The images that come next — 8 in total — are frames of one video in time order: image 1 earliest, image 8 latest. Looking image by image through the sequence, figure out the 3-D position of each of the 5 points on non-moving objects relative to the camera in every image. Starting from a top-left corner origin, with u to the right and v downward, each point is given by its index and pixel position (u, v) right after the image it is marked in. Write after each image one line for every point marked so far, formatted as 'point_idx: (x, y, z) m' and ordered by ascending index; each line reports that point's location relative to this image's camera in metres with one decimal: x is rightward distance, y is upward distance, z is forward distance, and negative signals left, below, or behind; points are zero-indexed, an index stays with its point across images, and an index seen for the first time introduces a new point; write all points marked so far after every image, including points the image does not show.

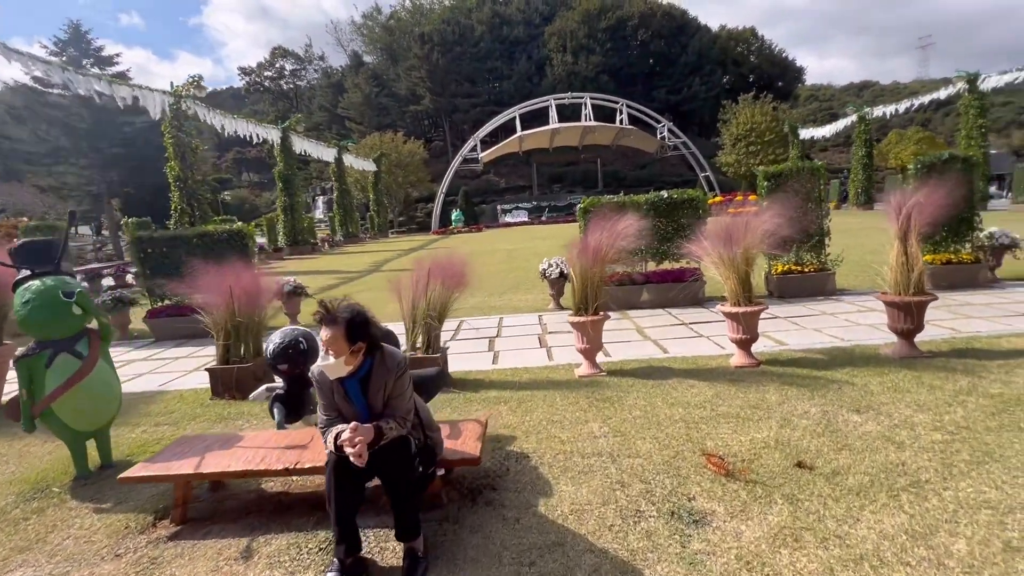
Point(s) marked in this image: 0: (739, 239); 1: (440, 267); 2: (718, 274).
0: (+1.6, +0.3, +3.3) m
1: (-0.5, +0.1, +3.3) m
2: (+1.5, +0.1, +3.4) m
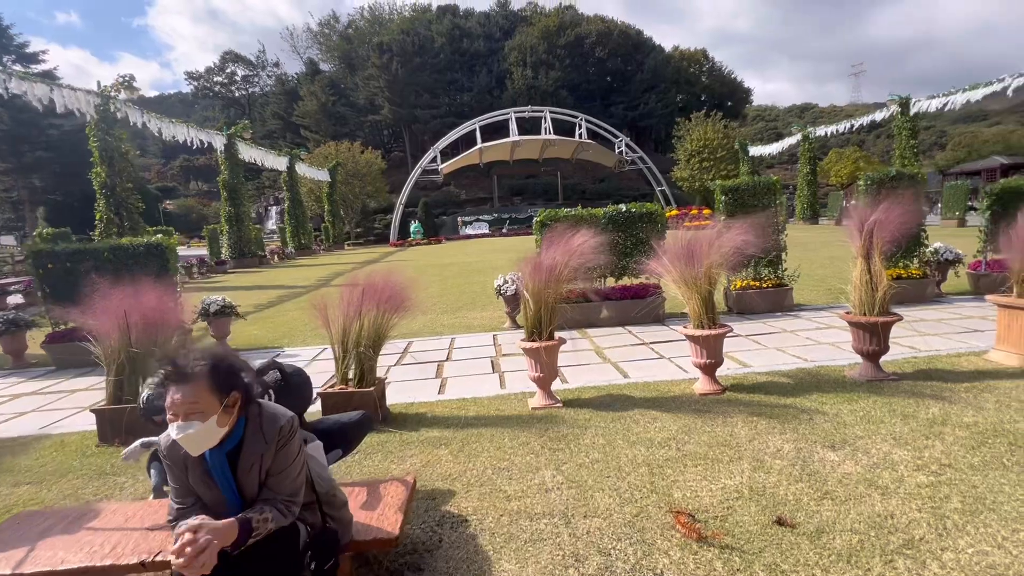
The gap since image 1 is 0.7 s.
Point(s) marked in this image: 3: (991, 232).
0: (+1.2, +0.2, +3.1) m
1: (-0.8, 0.0, +2.9) m
2: (+1.1, 0.0, +3.2) m
3: (+5.8, +0.7, +5.8) m
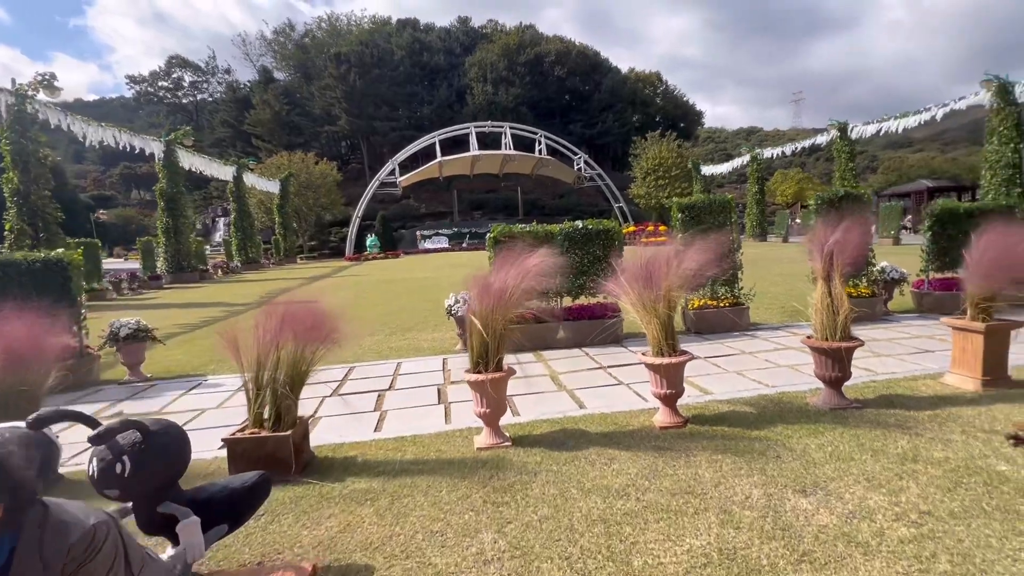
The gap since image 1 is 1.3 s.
0: (+0.9, +0.1, +2.9) m
1: (-1.2, -0.2, +2.5) m
2: (+0.8, -0.2, +3.0) m
3: (+5.3, +0.5, +5.9) m
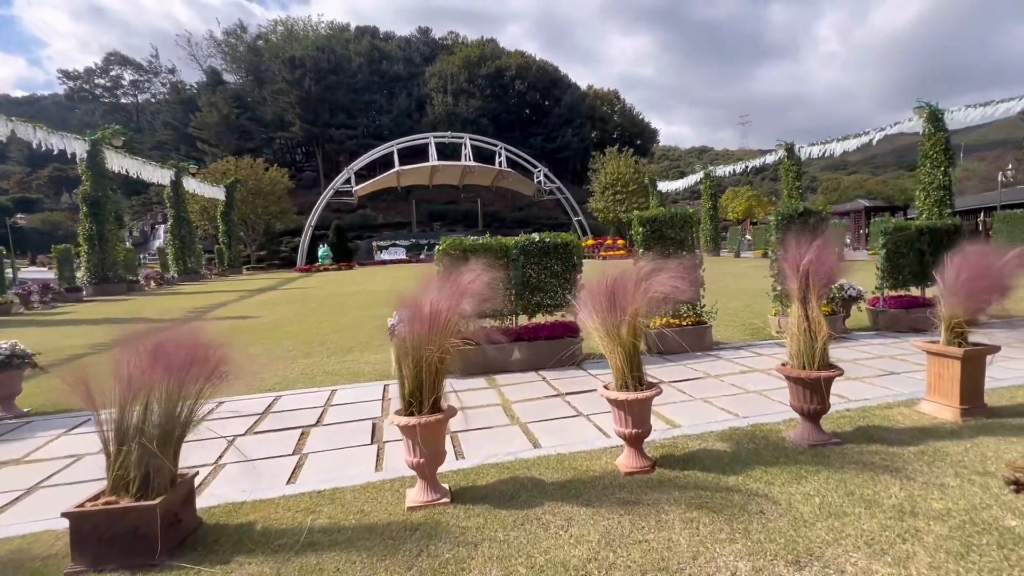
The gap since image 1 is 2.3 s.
0: (+0.6, -0.1, +2.5) m
1: (-1.4, -0.3, +2.0) m
2: (+0.5, -0.3, +2.6) m
3: (+4.7, +0.2, +5.9) m
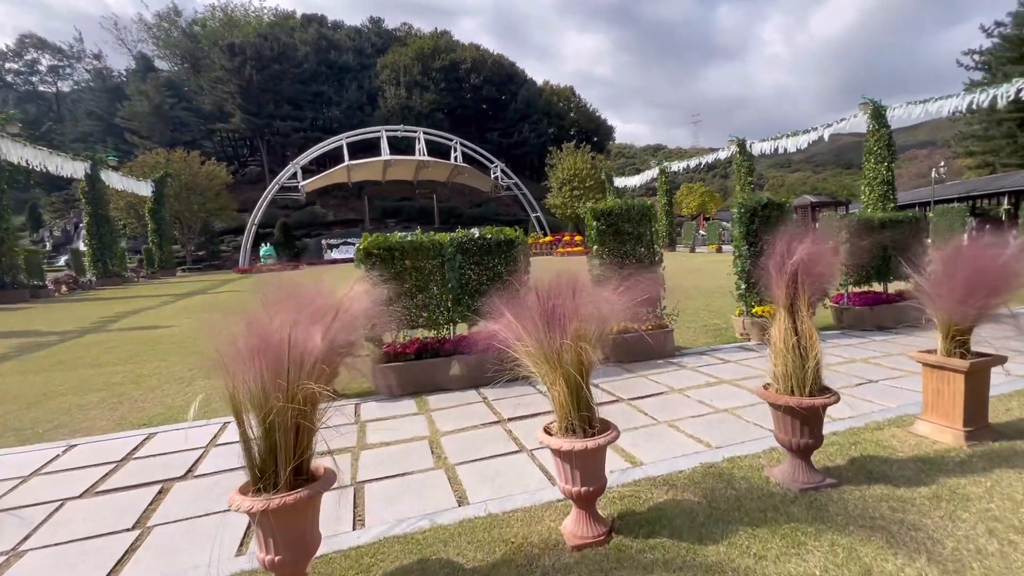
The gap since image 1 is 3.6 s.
0: (+0.2, -0.1, +1.9) m
1: (-1.7, -0.3, +1.2) m
2: (+0.1, -0.4, +2.0) m
3: (+4.0, +0.3, +5.6) m
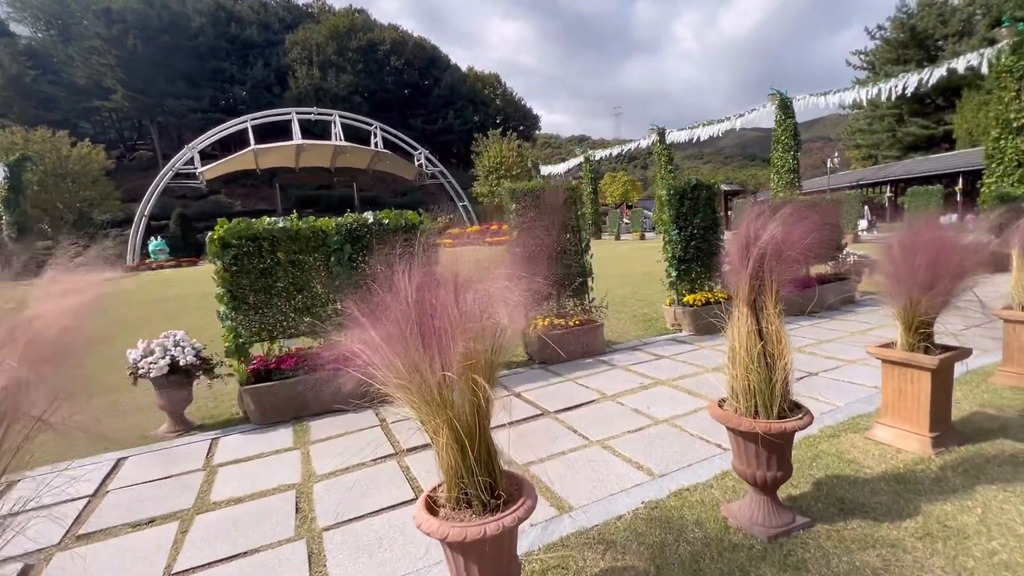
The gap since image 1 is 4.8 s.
0: (-0.2, -0.1, +1.2) m
1: (-2.0, -0.4, +0.3) m
2: (-0.3, -0.4, +1.3) m
3: (+3.1, +0.5, +5.5) m
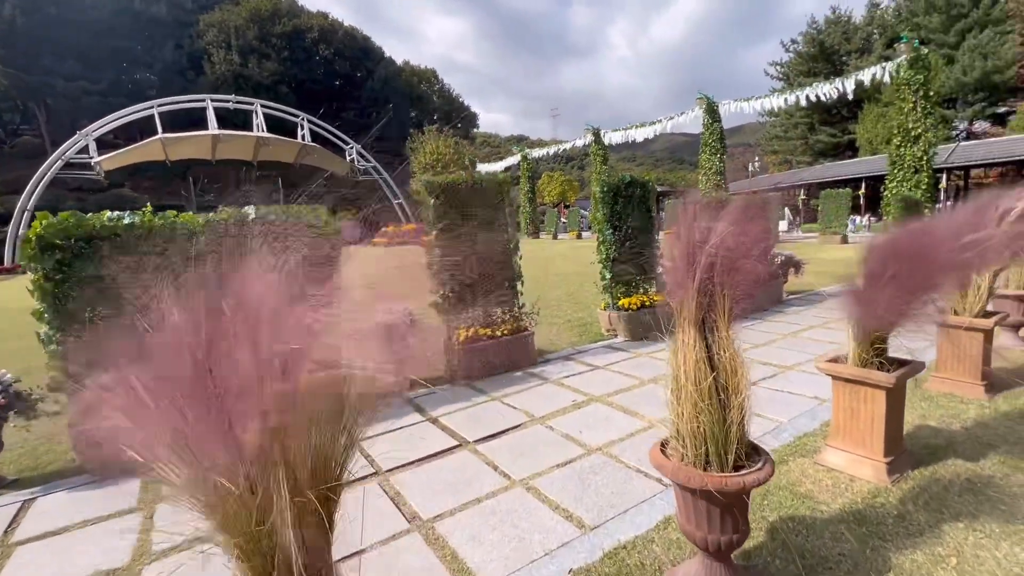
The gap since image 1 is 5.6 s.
0: (-0.4, -0.2, +0.7) m
1: (-2.1, -0.5, -0.4) m
2: (-0.5, -0.4, +0.8) m
3: (+2.2, +0.4, +5.4) m
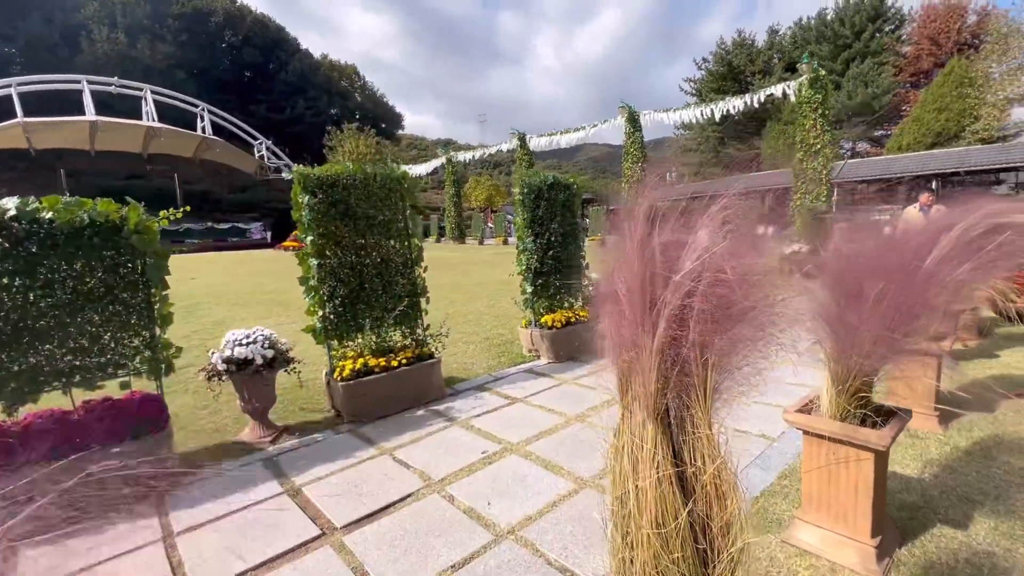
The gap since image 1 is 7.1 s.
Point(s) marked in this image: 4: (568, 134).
0: (-0.6, -0.3, 0.0) m
1: (-2.1, -0.6, -1.4) m
2: (-0.7, -0.5, +0.1) m
3: (+1.3, +0.3, +5.0) m
4: (+1.6, +4.2, +12.6) m
